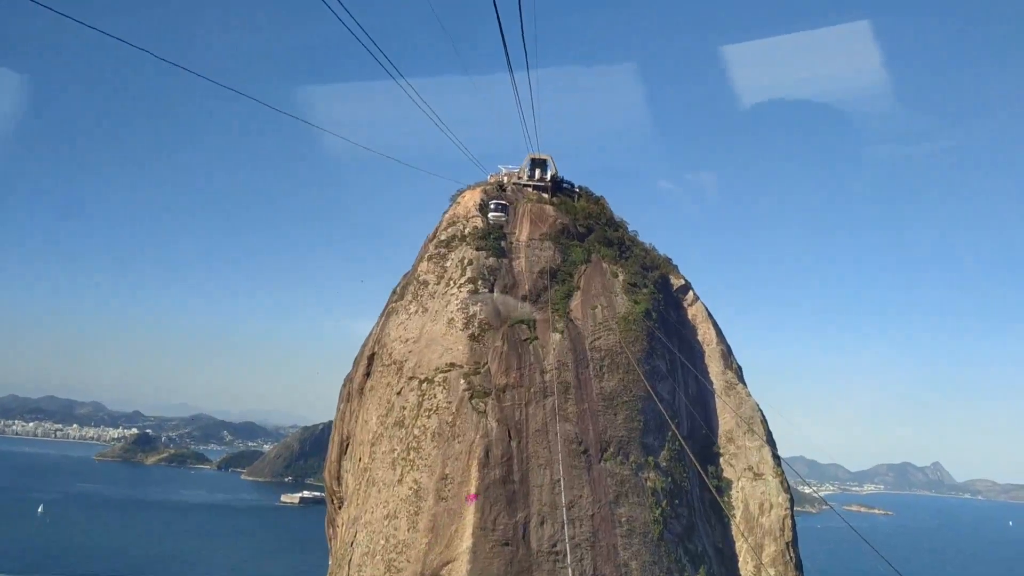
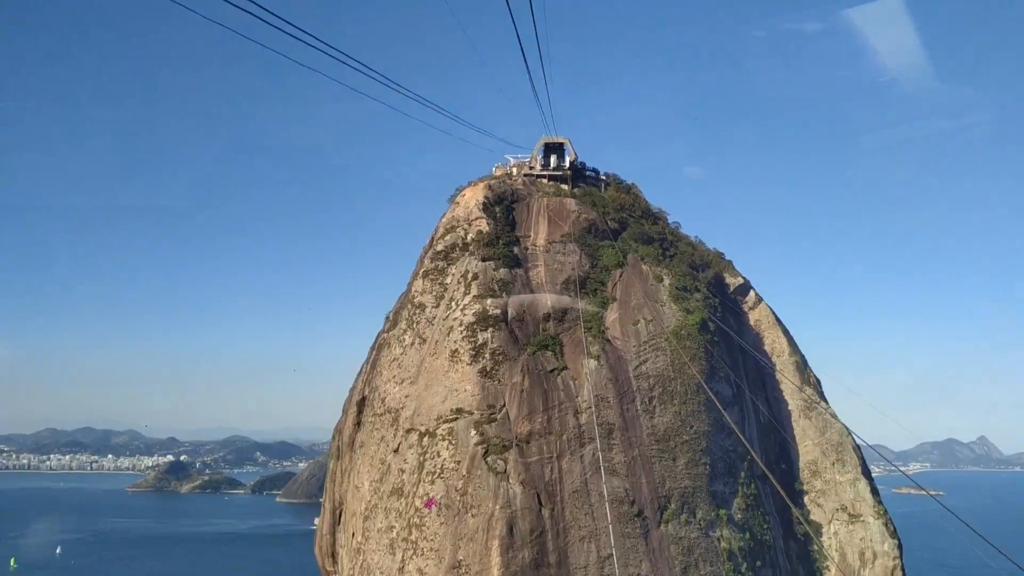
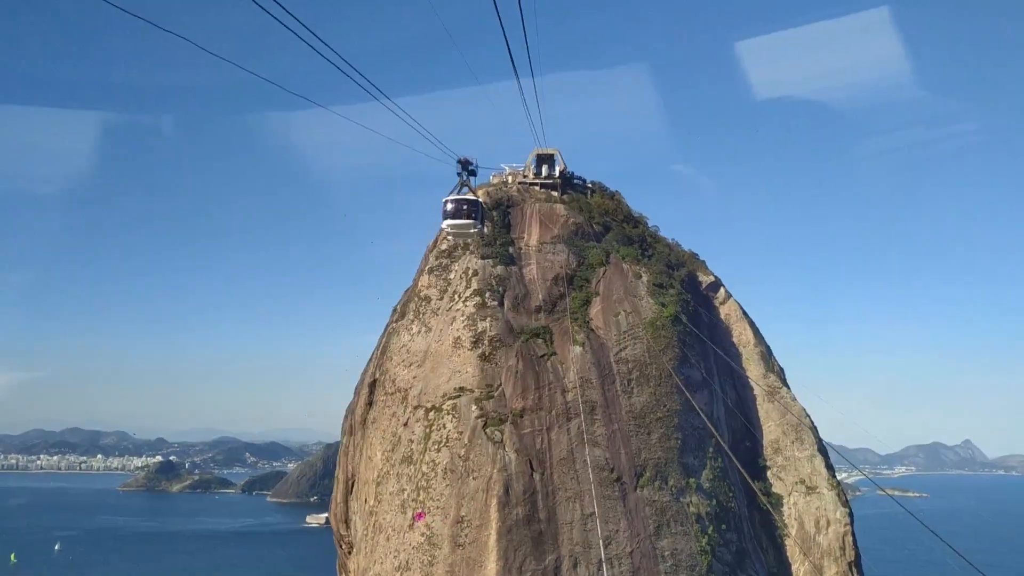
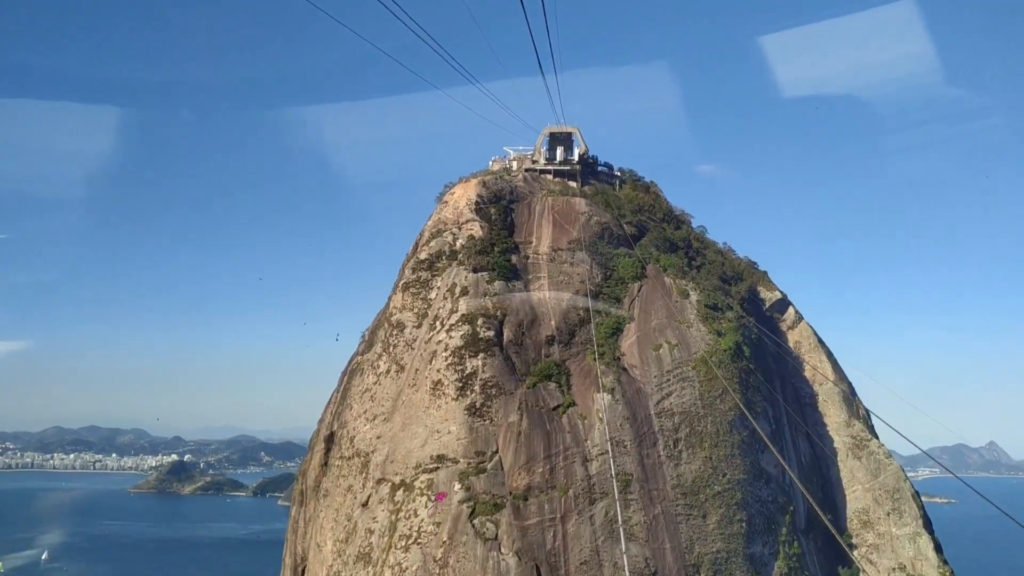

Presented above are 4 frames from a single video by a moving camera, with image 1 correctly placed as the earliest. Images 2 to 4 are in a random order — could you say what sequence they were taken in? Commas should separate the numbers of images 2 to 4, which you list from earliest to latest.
3, 2, 4
